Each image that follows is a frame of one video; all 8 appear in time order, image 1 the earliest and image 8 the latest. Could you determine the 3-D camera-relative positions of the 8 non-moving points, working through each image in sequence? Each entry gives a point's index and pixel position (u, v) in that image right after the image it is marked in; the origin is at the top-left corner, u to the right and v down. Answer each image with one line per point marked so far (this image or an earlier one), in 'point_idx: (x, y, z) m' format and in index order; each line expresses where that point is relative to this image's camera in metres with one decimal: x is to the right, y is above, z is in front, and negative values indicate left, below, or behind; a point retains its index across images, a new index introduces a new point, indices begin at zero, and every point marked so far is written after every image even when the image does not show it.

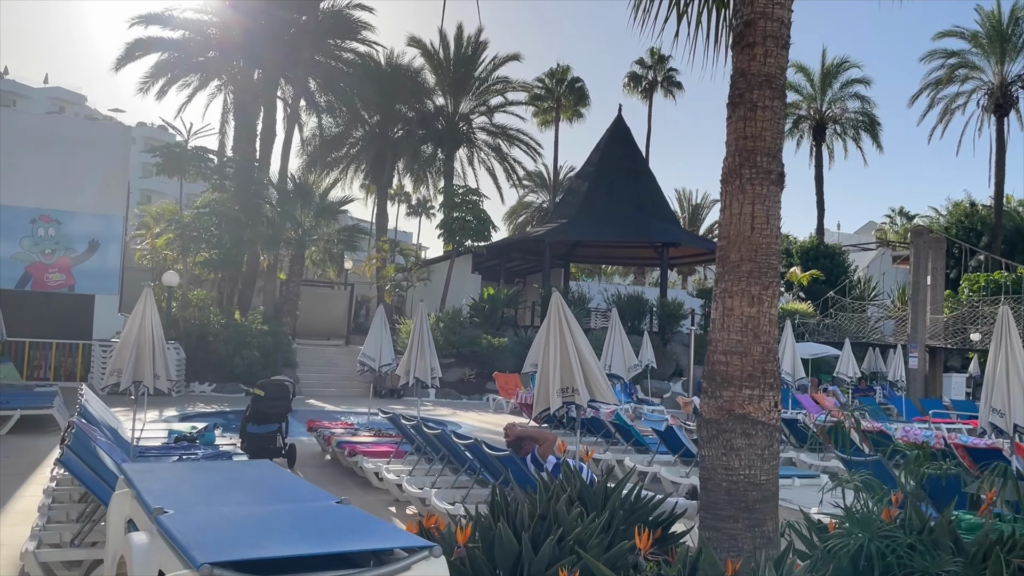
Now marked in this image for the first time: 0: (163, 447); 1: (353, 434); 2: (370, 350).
0: (-3.5, -1.6, +8.2) m
1: (-1.9, -1.8, +10.0) m
2: (-1.9, -0.8, +10.8) m
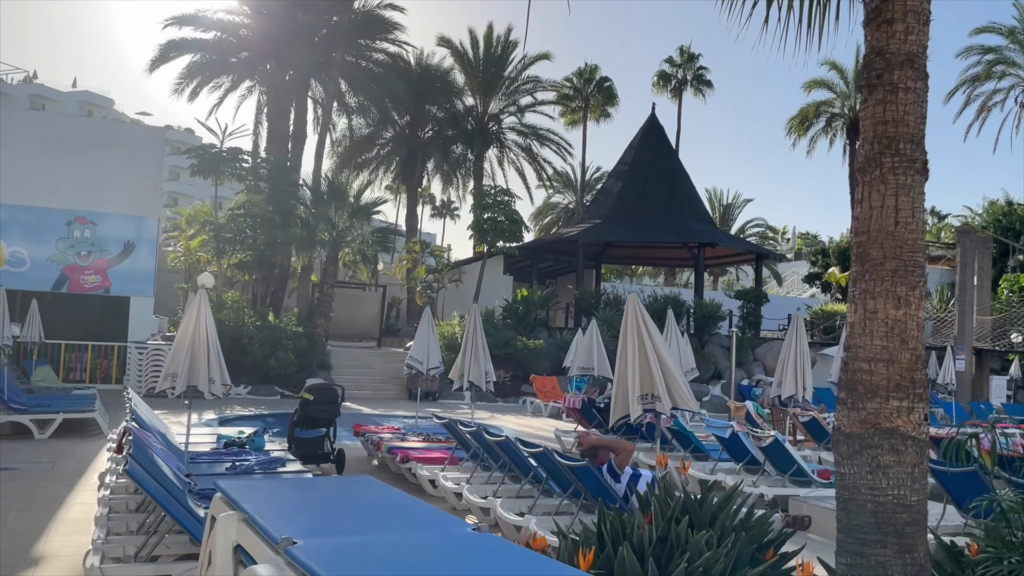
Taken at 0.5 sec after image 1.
0: (-2.9, -1.6, +8.0) m
1: (-1.3, -1.8, +9.8) m
2: (-1.2, -0.8, +10.5) m
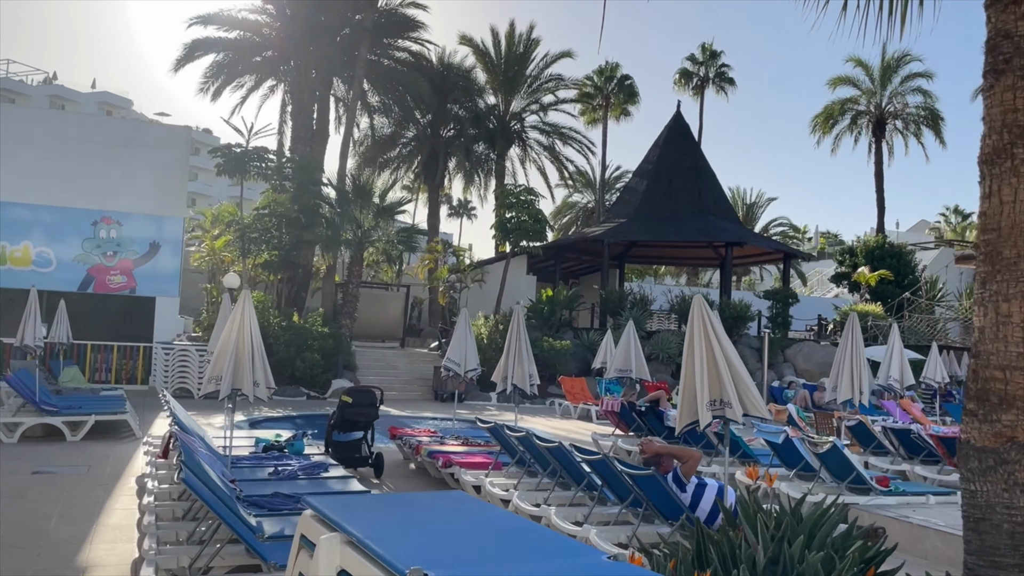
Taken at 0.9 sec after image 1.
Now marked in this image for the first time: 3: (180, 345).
0: (-2.4, -1.6, +7.8) m
1: (-0.8, -1.8, +9.6) m
2: (-0.7, -0.8, +10.3) m
3: (-7.4, -1.3, +18.3) m
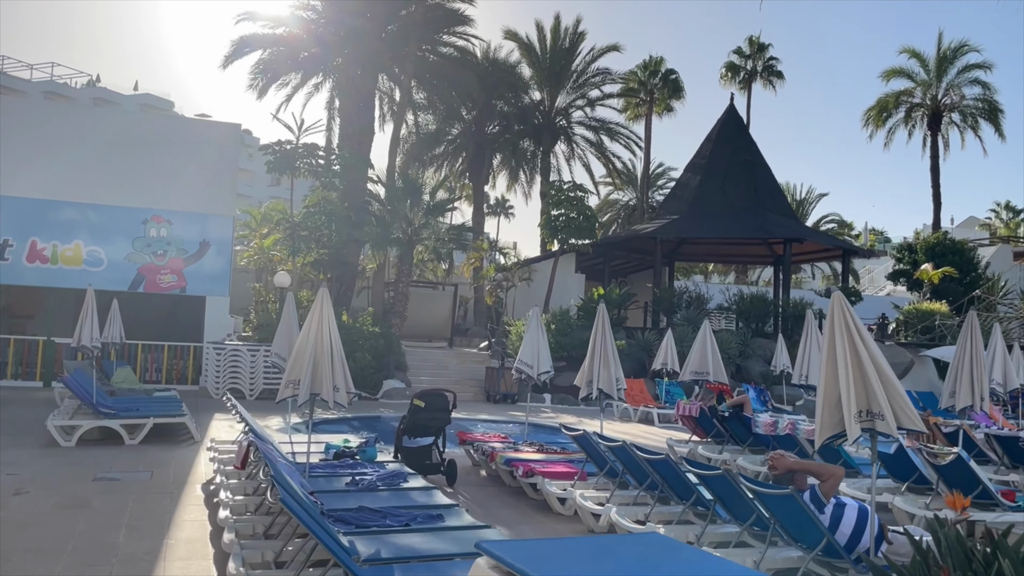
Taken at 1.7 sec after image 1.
0: (-1.6, -1.6, +7.4) m
1: (+0.1, -1.8, +9.0) m
2: (+0.2, -0.8, +9.8) m
3: (-6.2, -1.2, +18.0) m
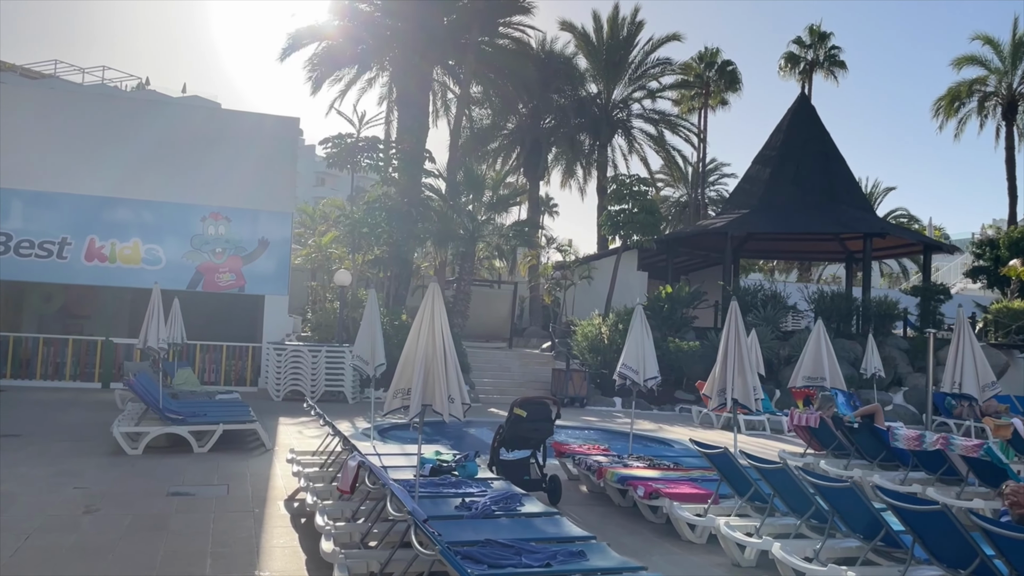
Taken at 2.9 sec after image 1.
0: (-0.6, -1.6, +6.6) m
1: (+1.1, -1.8, +8.1) m
2: (+1.3, -0.8, +8.9) m
3: (-4.7, -1.2, +17.4) m
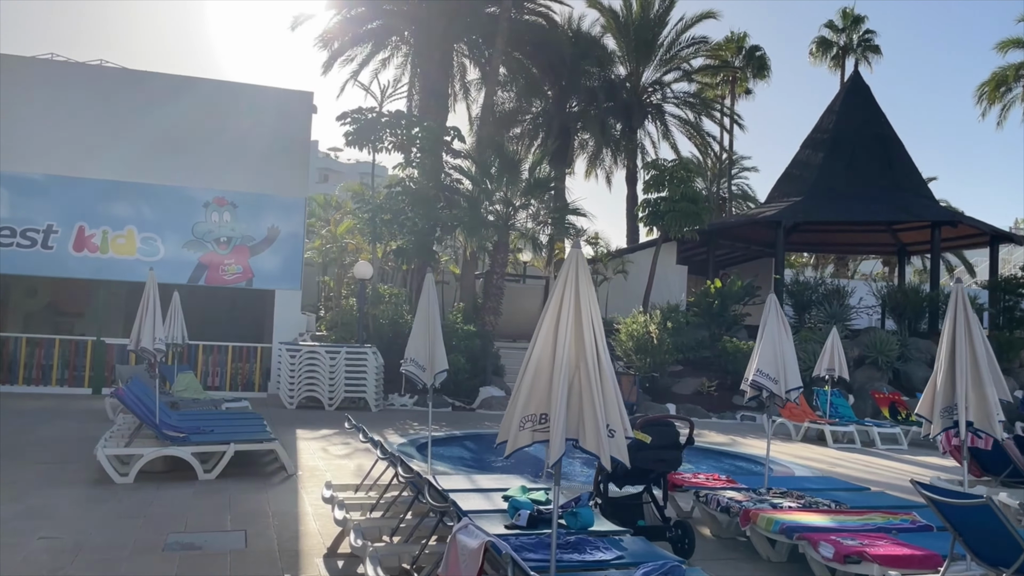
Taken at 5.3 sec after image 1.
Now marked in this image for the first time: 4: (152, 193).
0: (+0.2, -1.4, +4.5) m
1: (+2.0, -1.6, +6.1) m
2: (+2.1, -0.6, +6.9) m
3: (-3.8, -1.1, +15.4) m
4: (-7.3, +1.9, +16.6) m
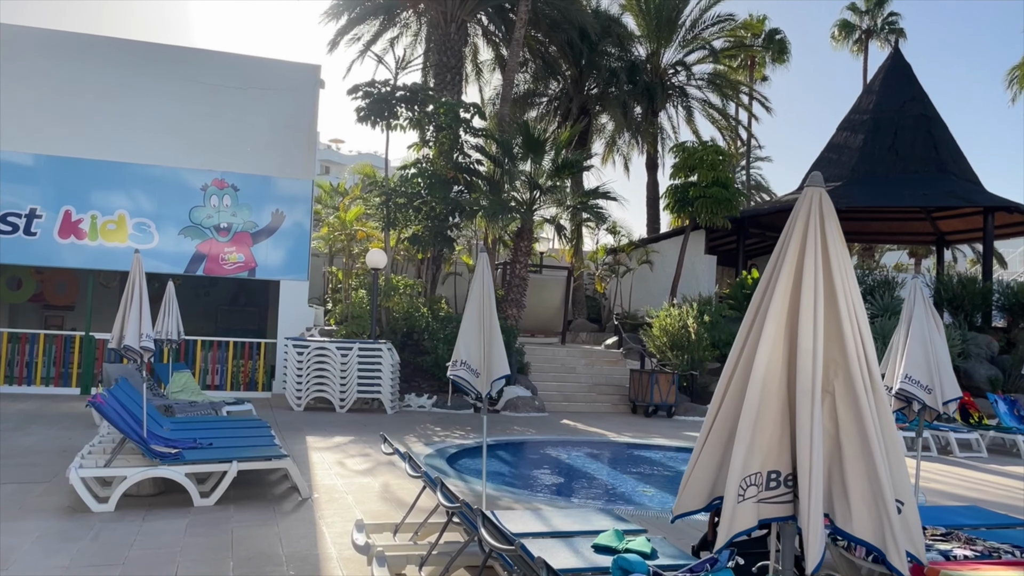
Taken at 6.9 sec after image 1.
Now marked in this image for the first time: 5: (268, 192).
0: (+0.7, -1.4, +3.1) m
1: (+2.5, -1.5, +4.7) m
2: (+2.6, -0.5, +5.4) m
3: (-3.3, -0.9, +13.9) m
4: (-6.8, +2.1, +15.1) m
5: (-4.7, +1.8, +15.7) m
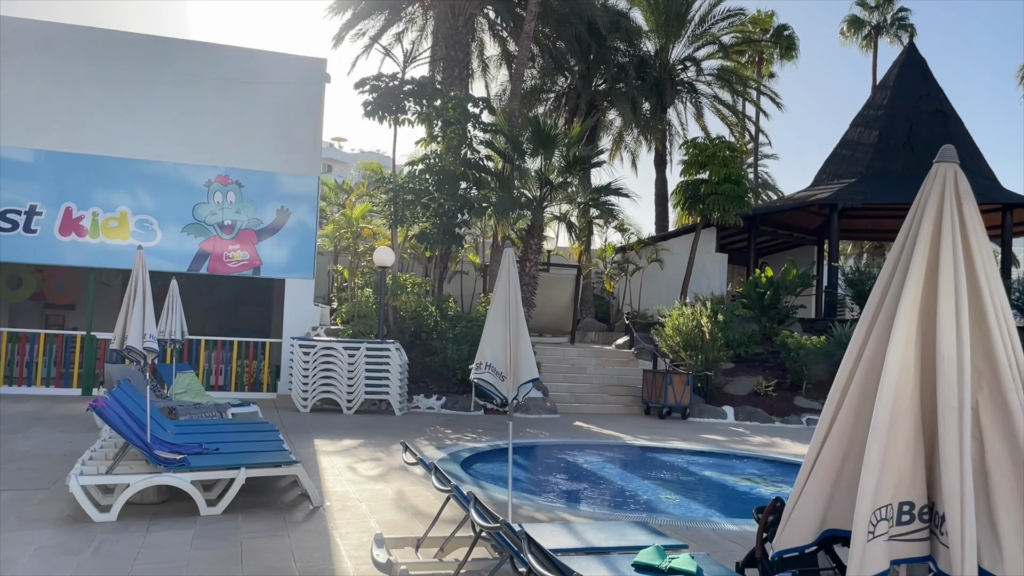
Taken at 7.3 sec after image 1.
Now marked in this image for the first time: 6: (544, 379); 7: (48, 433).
0: (+0.9, -1.3, +2.8) m
1: (+2.6, -1.5, +4.3) m
2: (+2.8, -0.5, +5.1) m
3: (-3.1, -0.9, +13.6) m
4: (-6.6, +2.1, +14.8) m
5: (-4.6, +1.9, +15.4) m
6: (+0.6, -1.8, +15.9) m
7: (-5.9, -1.8, +10.3) m
